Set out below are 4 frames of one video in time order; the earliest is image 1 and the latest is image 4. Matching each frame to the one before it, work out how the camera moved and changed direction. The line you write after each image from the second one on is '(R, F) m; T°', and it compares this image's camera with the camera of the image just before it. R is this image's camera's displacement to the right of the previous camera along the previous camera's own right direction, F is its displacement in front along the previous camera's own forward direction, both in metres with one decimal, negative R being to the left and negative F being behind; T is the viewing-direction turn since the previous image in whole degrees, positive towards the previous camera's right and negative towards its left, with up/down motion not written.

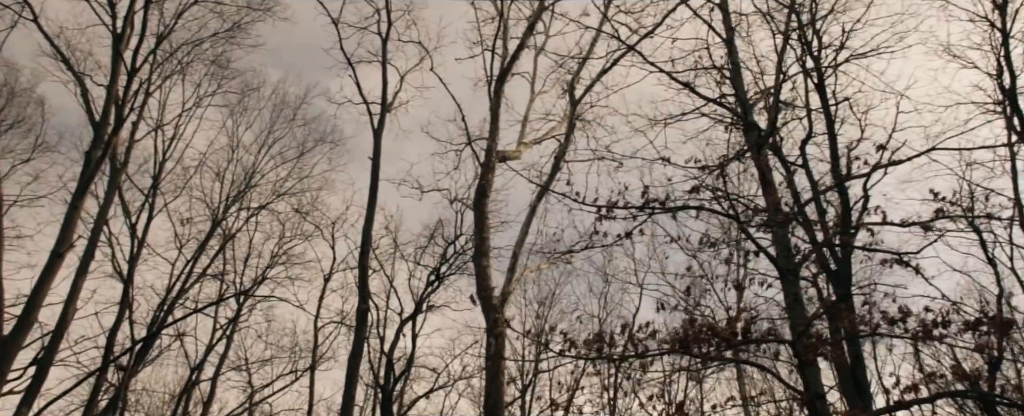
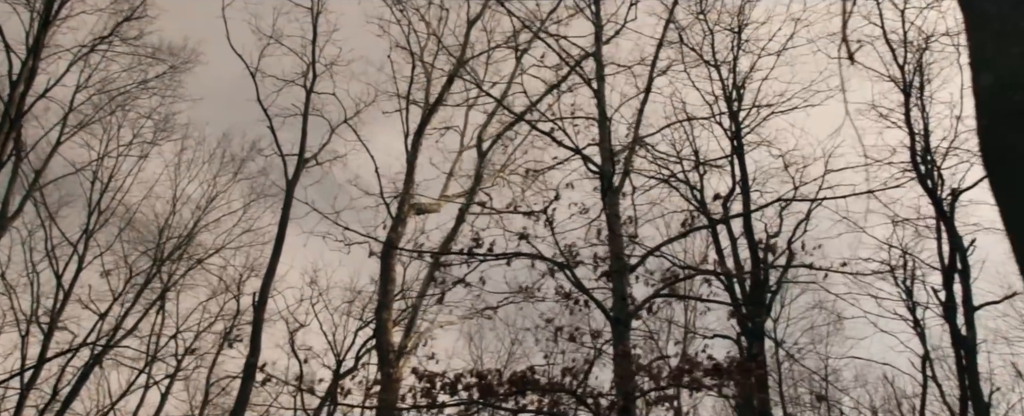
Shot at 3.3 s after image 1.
(+1.1, +0.1) m; 0°
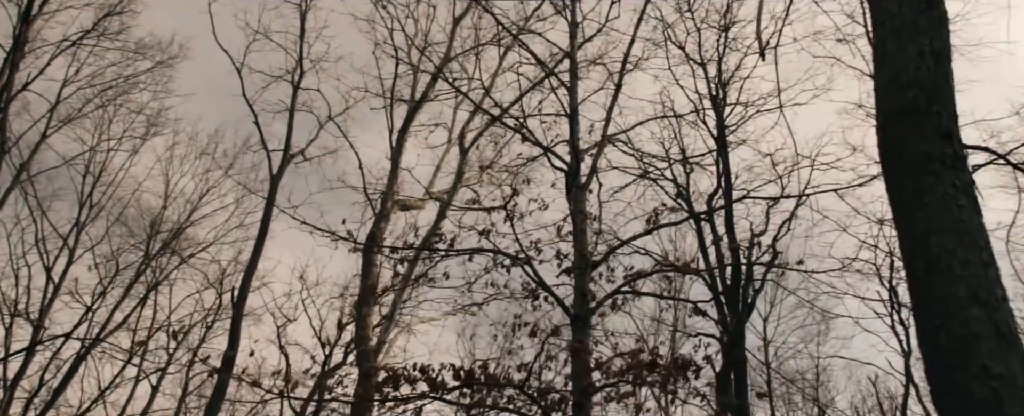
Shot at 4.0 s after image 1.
(+0.3, 0.0) m; 0°
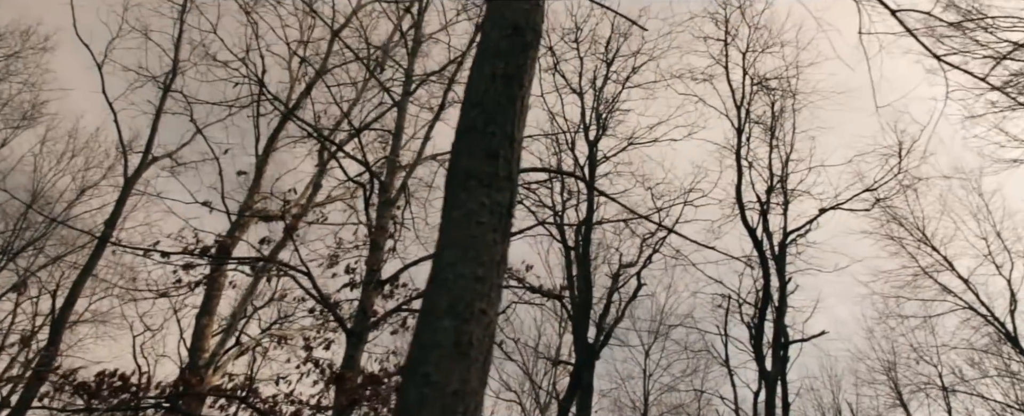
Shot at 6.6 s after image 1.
(+0.9, 0.0) m; +4°
